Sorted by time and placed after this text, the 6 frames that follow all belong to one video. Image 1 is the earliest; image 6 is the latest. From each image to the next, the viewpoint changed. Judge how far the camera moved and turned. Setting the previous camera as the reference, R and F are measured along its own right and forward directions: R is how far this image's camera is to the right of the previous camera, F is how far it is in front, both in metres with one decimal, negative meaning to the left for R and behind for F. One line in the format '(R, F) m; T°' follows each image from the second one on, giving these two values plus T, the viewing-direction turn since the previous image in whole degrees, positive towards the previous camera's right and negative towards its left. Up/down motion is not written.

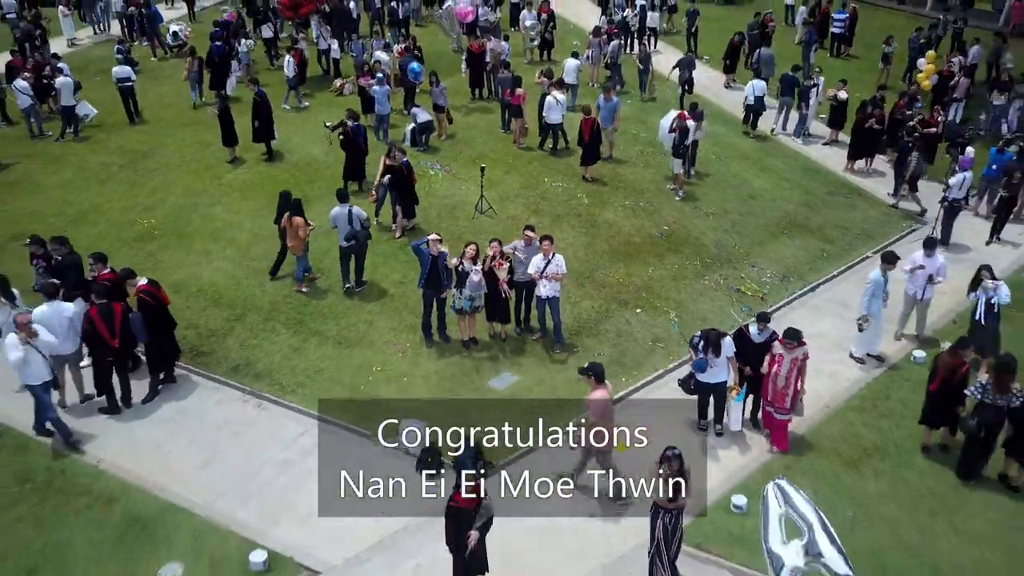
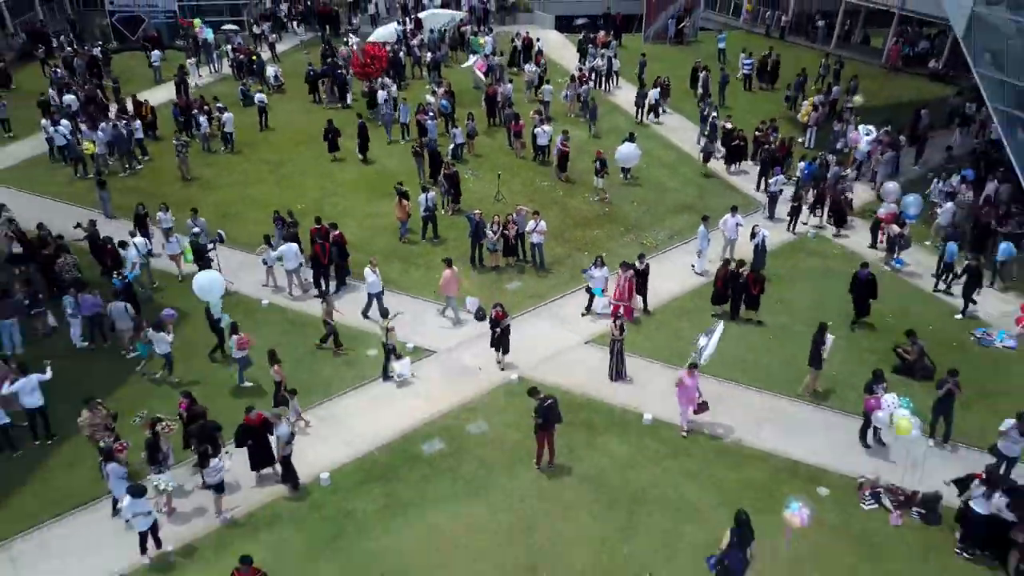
(-0.1, -5.8) m; 0°
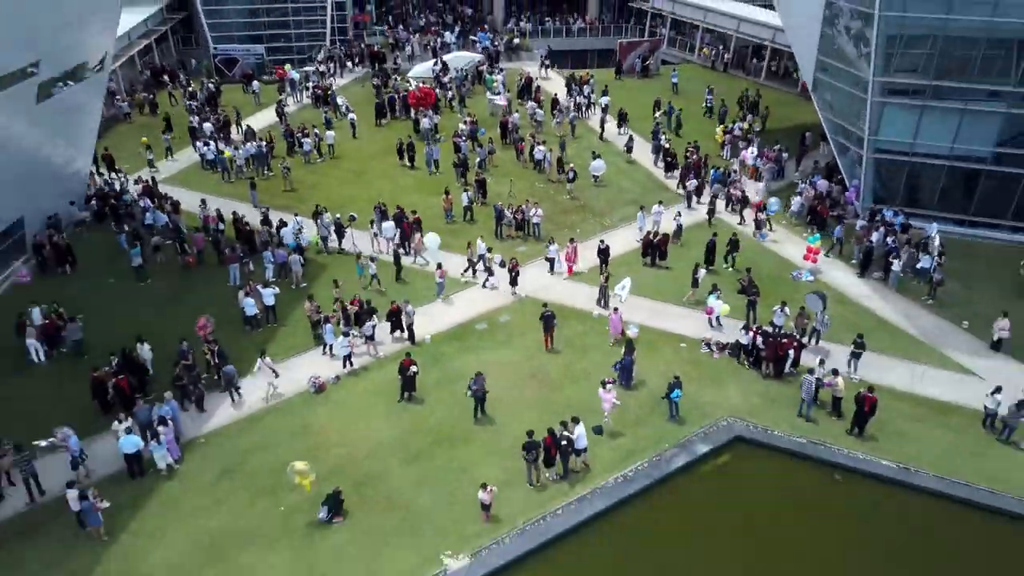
(-0.2, -7.5) m; 0°
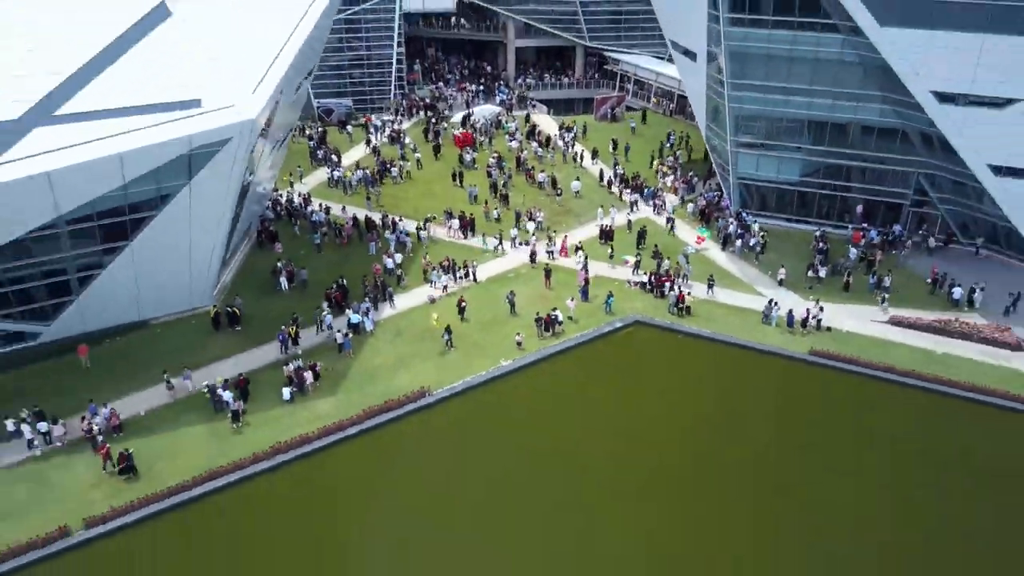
(-0.6, -13.9) m; 0°
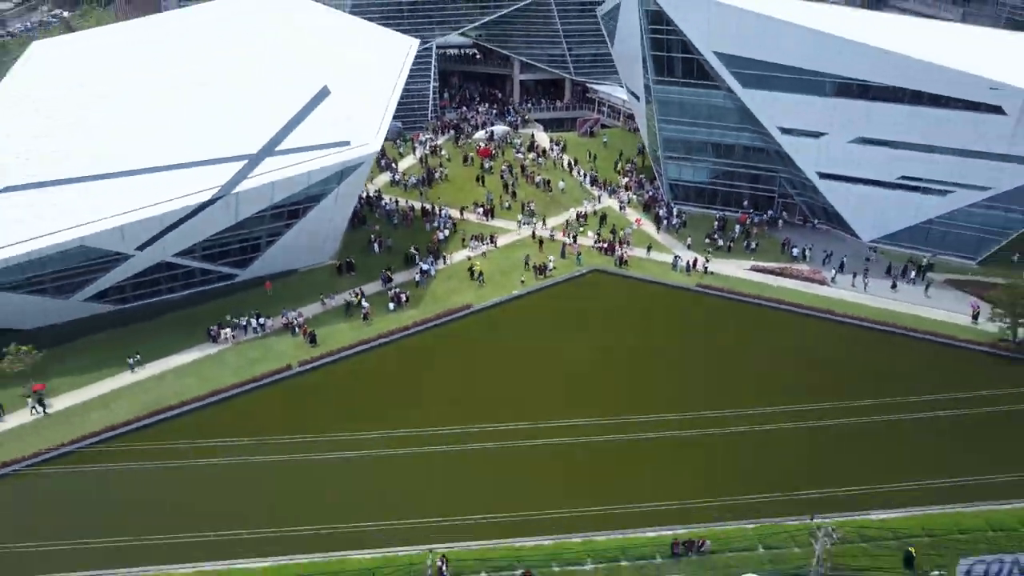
(-0.2, -16.8) m; 0°
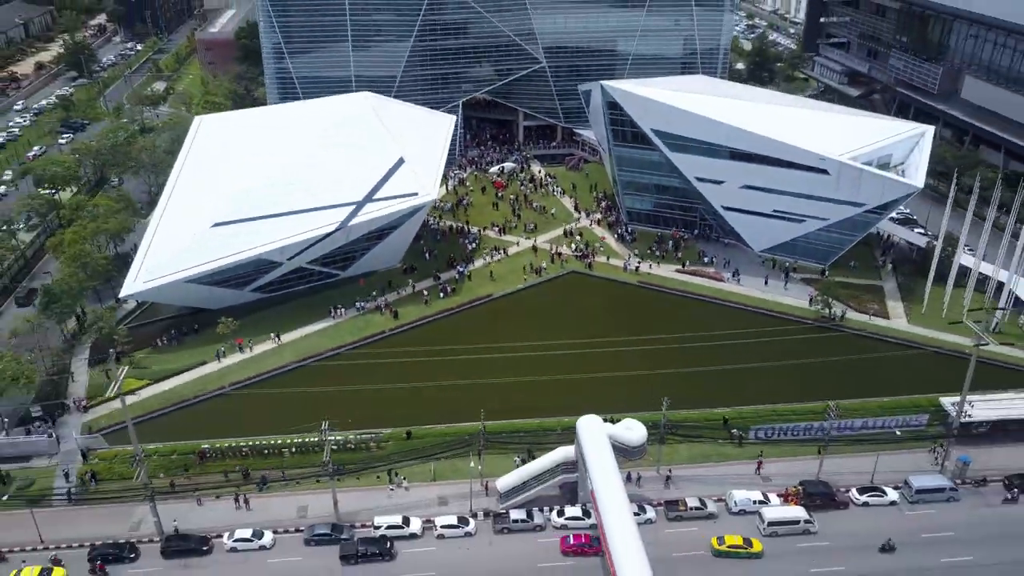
(-0.2, -22.3) m; 0°
